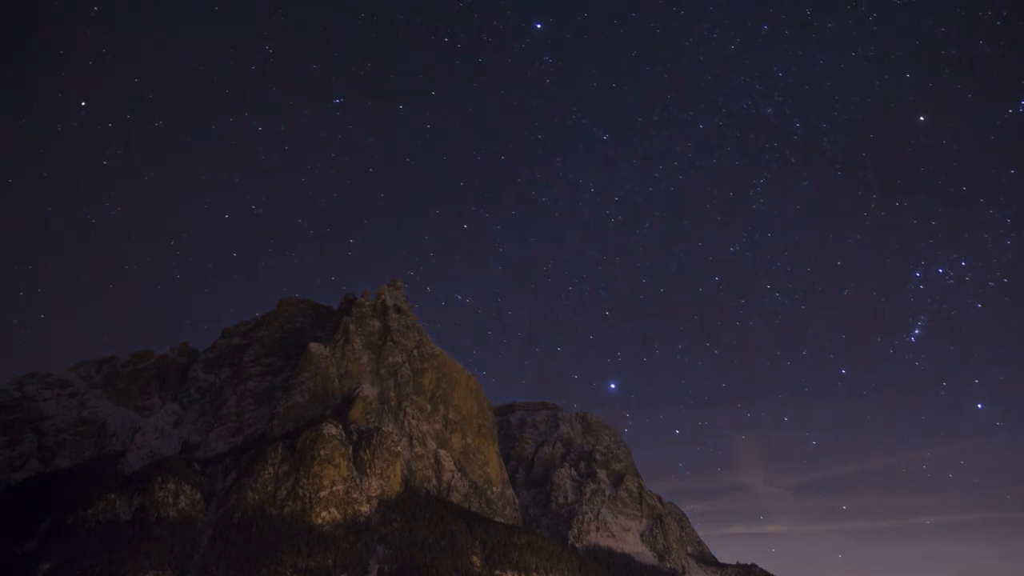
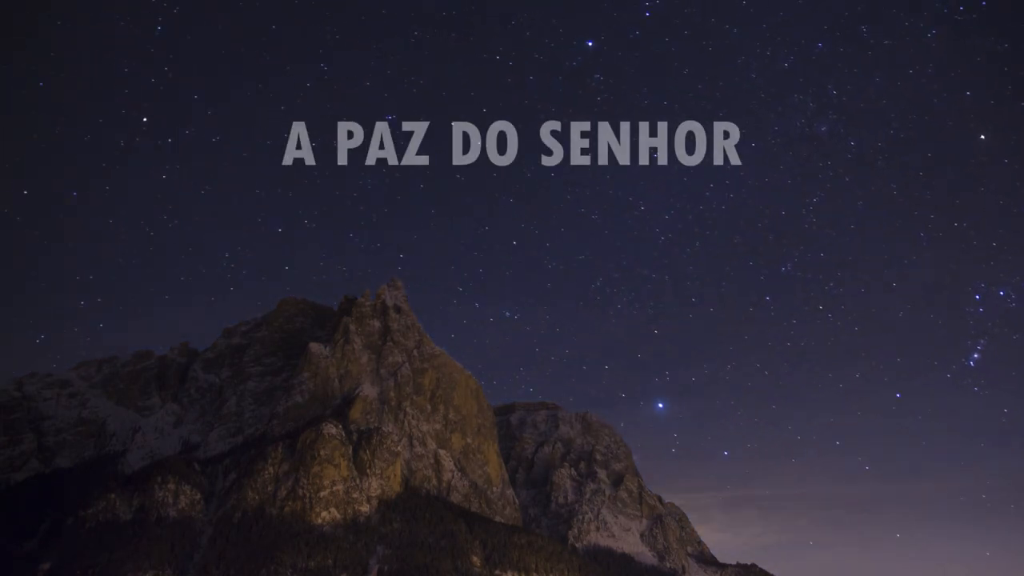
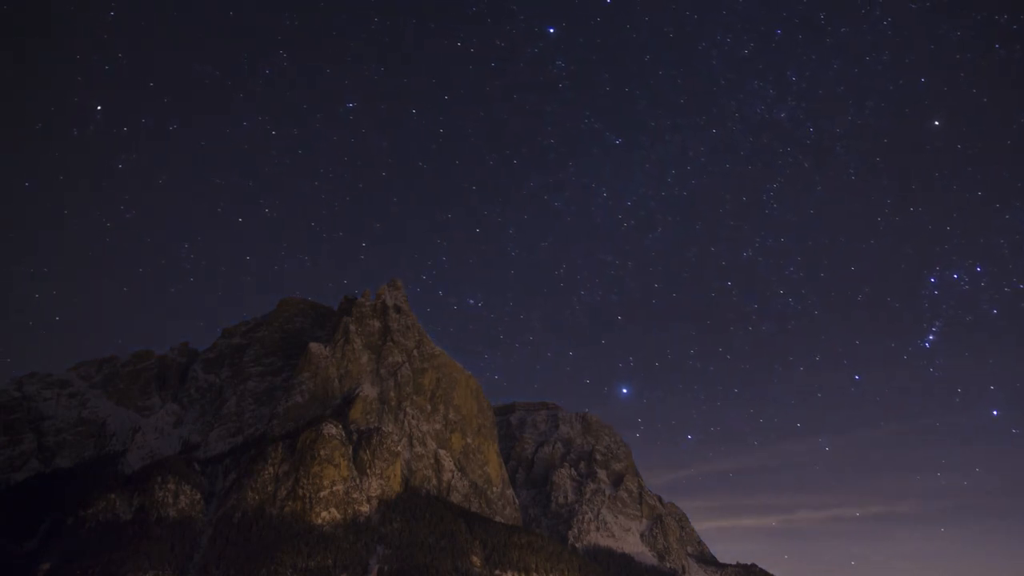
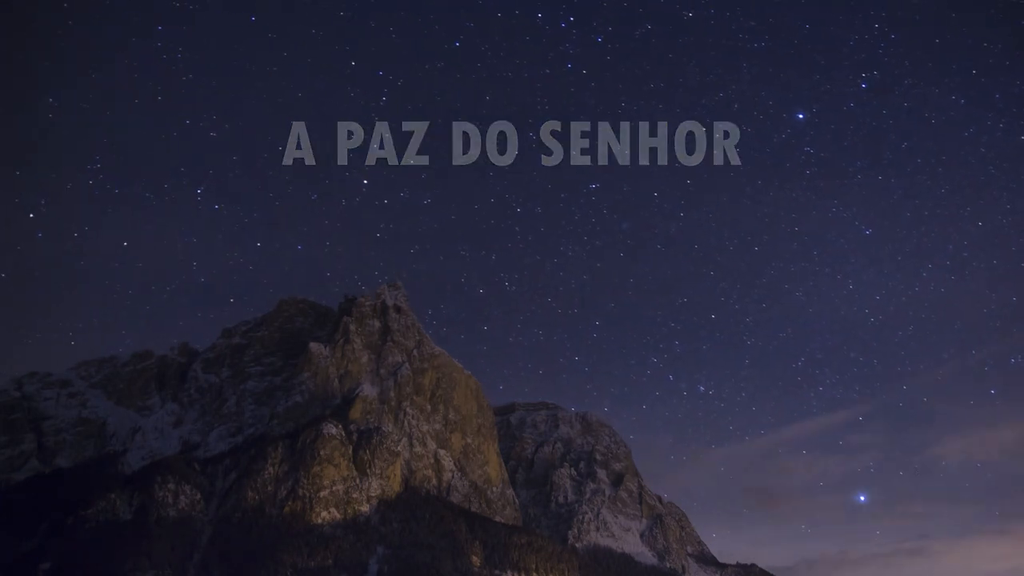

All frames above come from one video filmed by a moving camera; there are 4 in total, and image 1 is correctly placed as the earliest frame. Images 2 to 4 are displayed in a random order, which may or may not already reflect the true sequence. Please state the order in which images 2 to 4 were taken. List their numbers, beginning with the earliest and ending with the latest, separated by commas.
3, 2, 4
